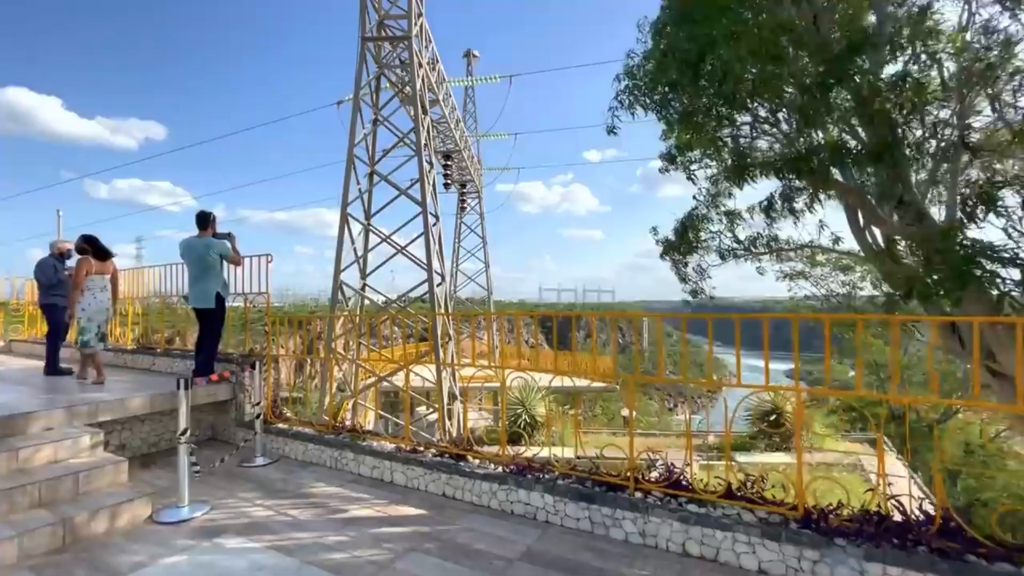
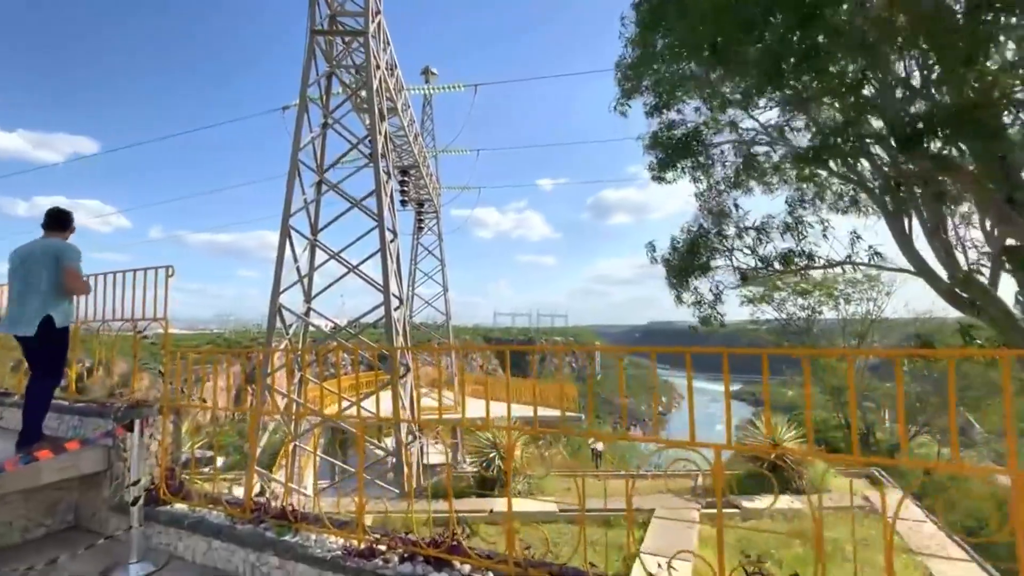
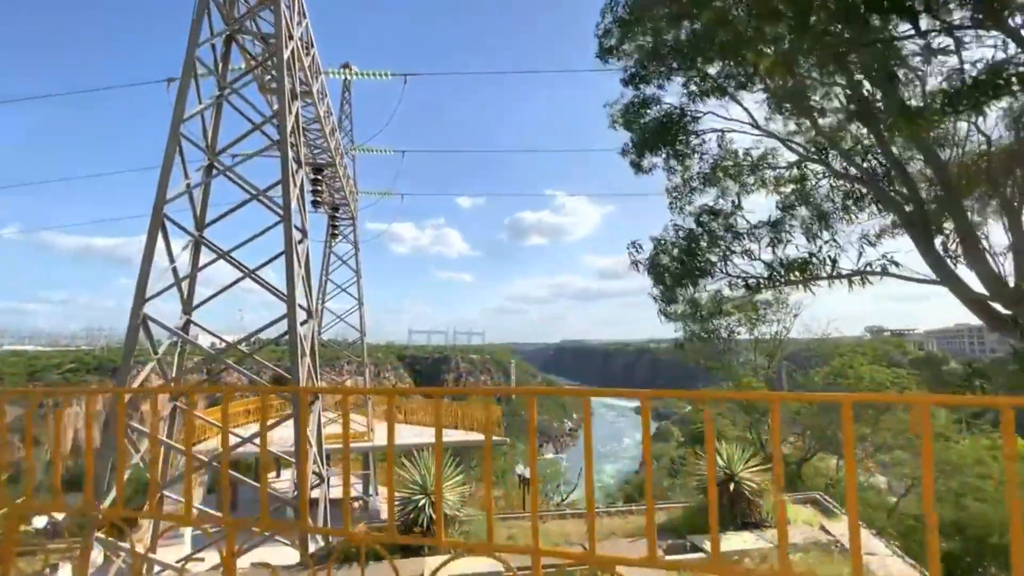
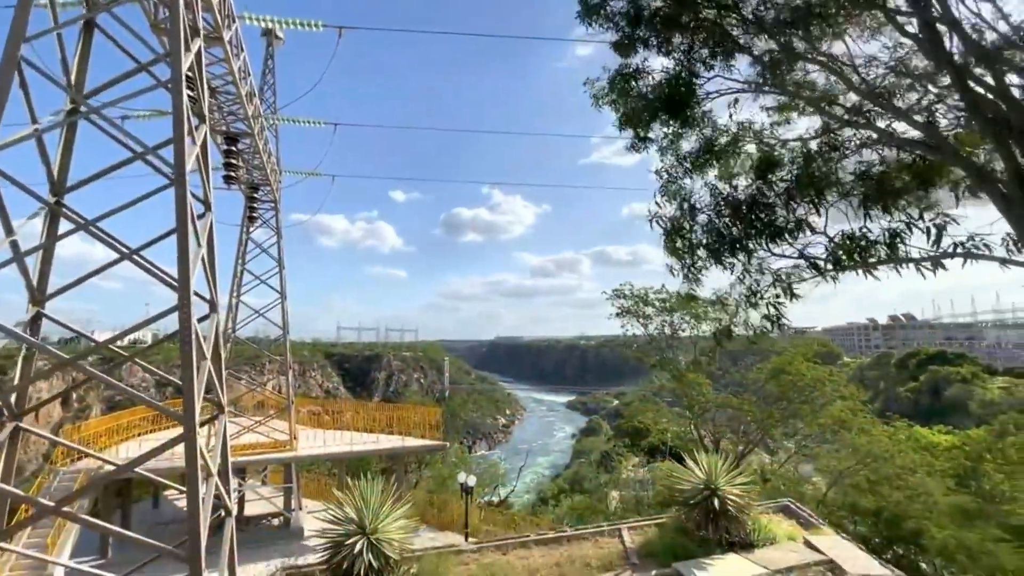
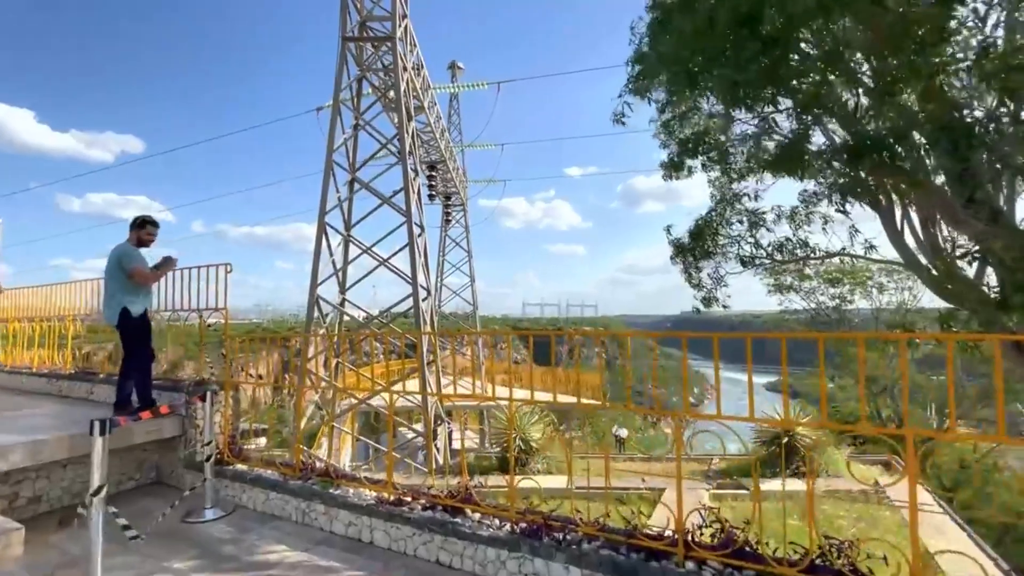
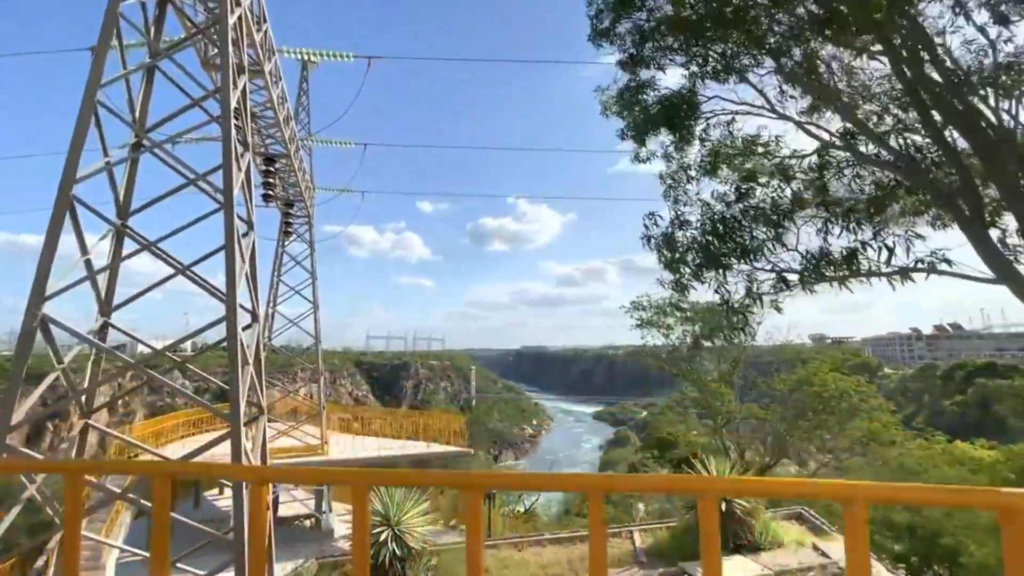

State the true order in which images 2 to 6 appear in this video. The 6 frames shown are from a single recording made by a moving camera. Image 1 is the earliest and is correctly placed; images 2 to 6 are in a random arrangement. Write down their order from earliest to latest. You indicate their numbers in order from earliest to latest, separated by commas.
5, 2, 3, 6, 4
